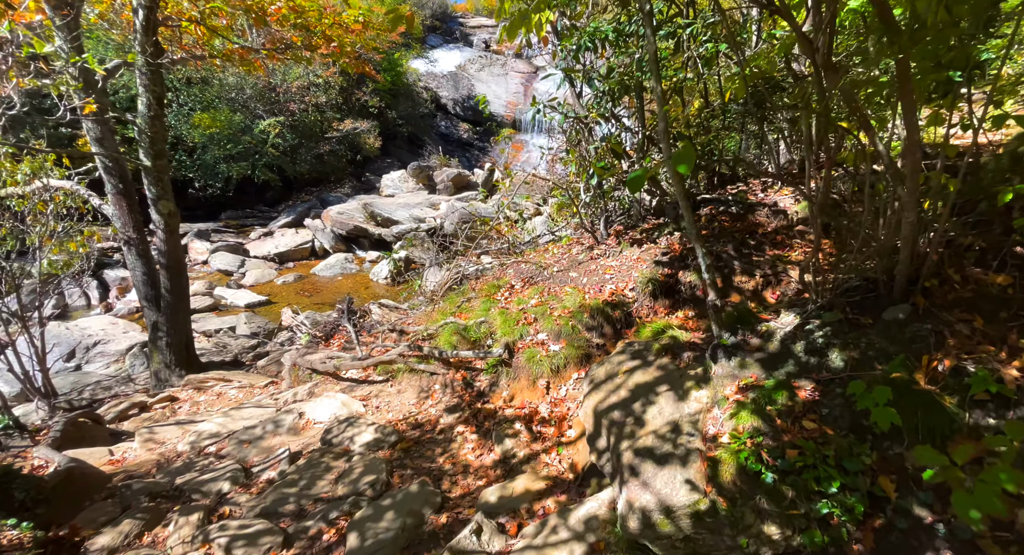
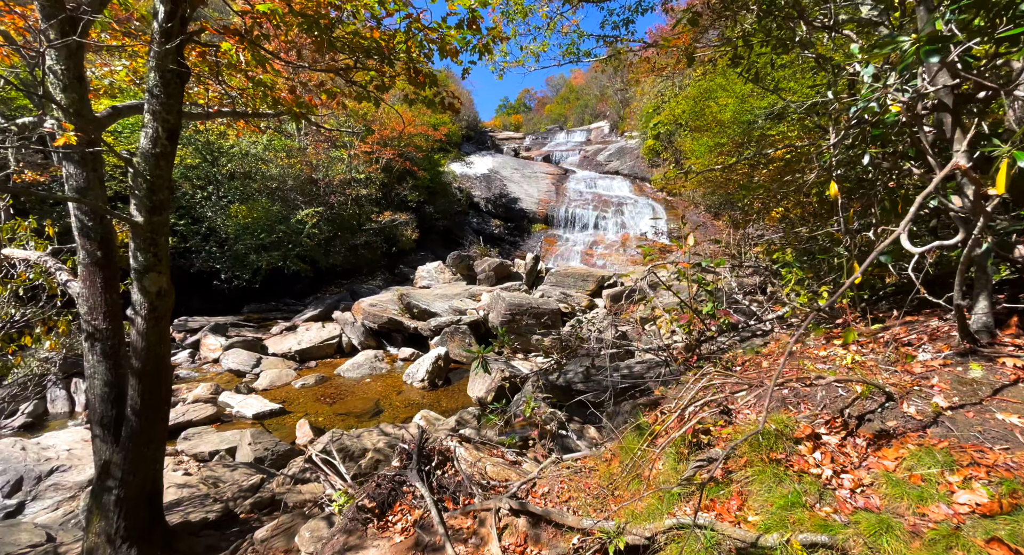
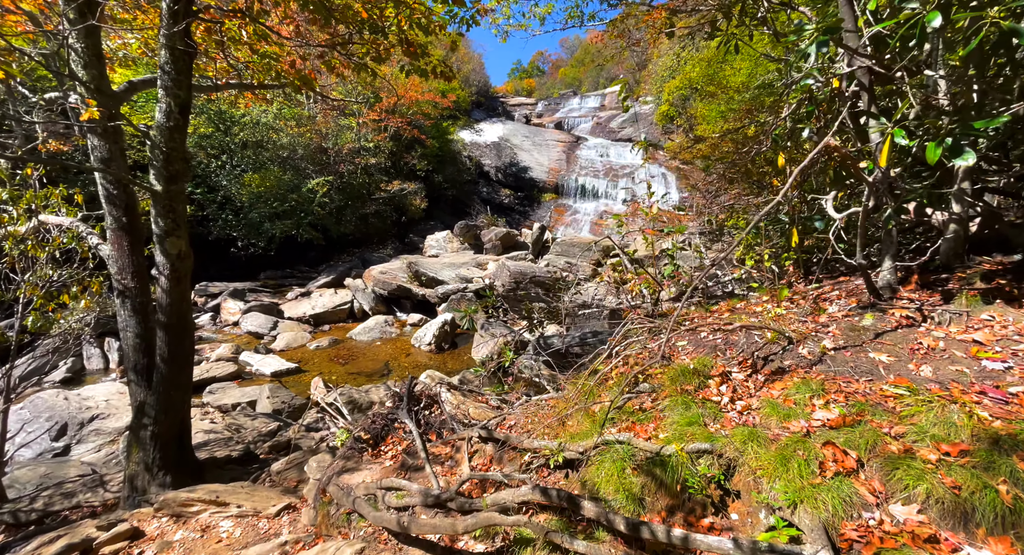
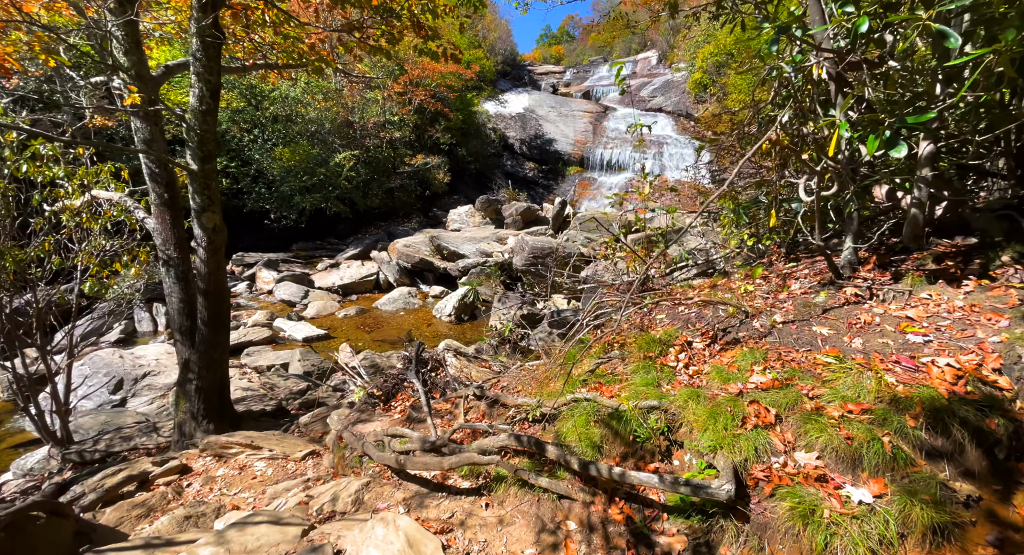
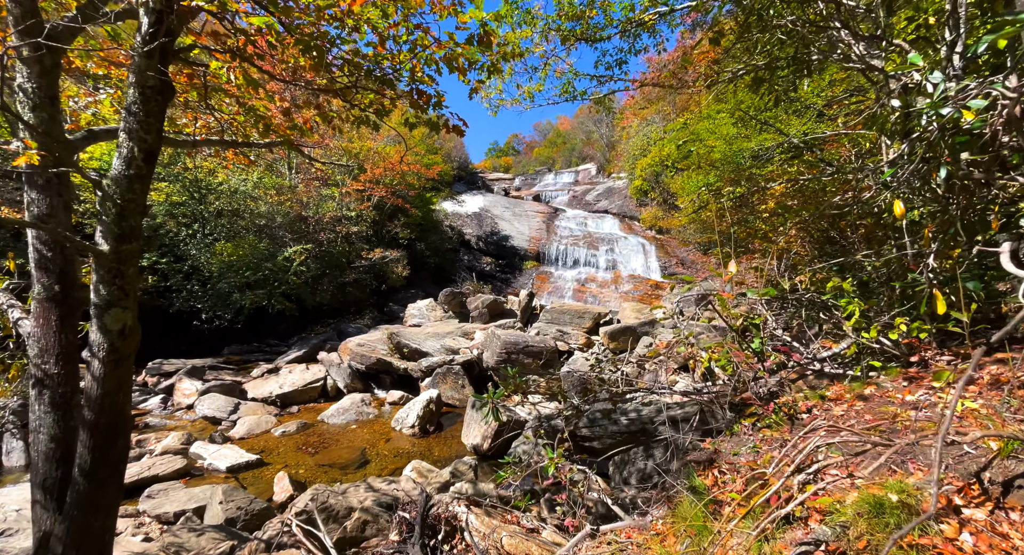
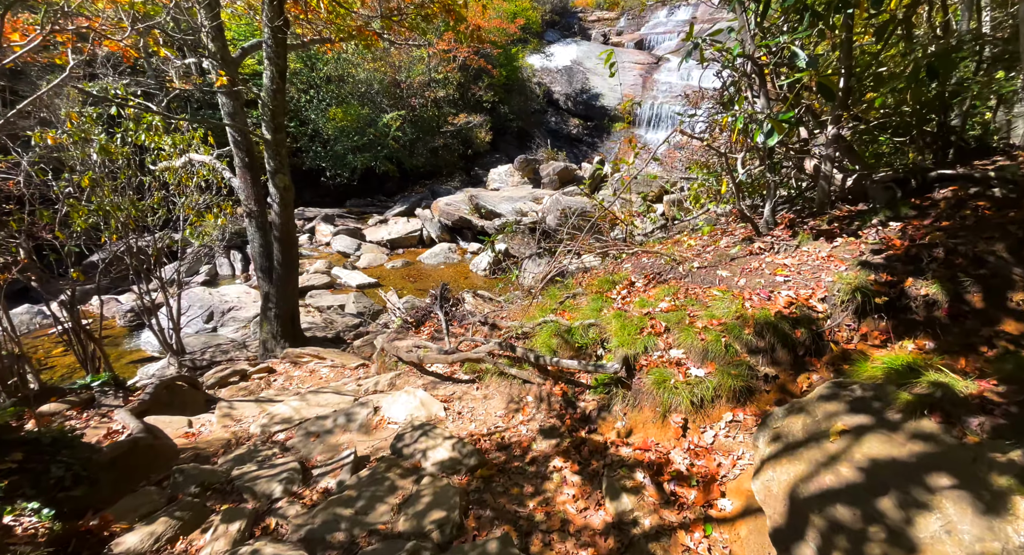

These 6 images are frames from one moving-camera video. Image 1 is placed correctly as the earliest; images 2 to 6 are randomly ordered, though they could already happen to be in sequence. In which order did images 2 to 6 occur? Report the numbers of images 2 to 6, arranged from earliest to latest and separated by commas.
6, 4, 3, 2, 5
